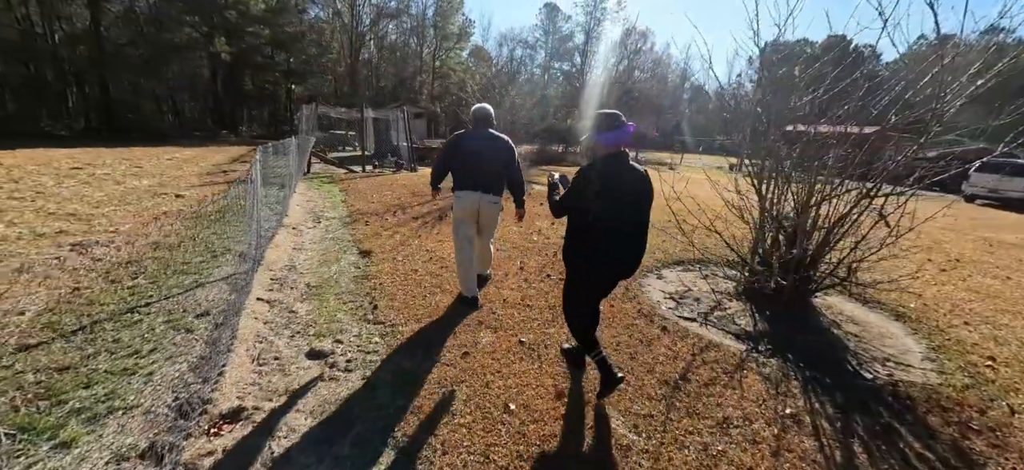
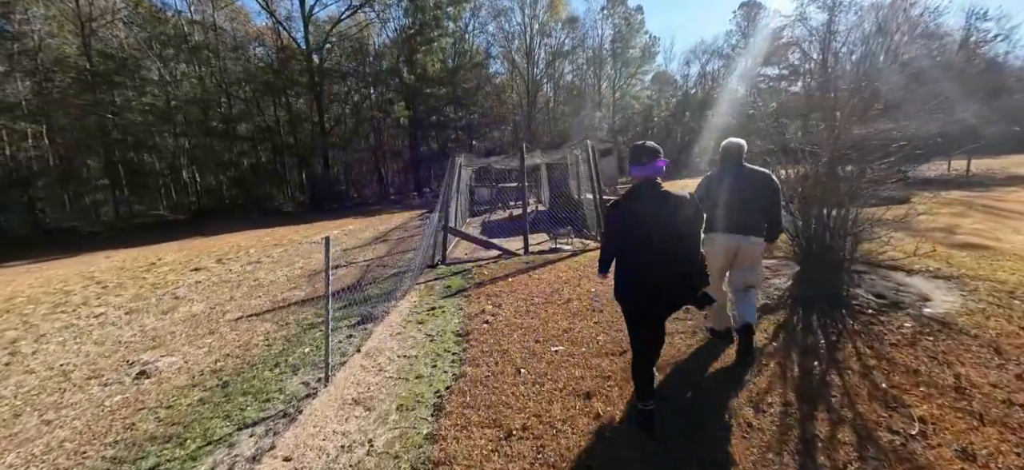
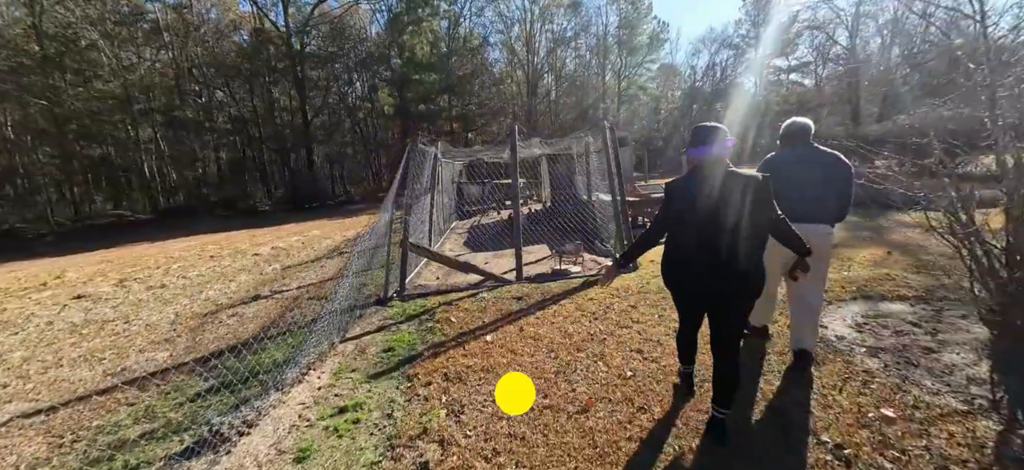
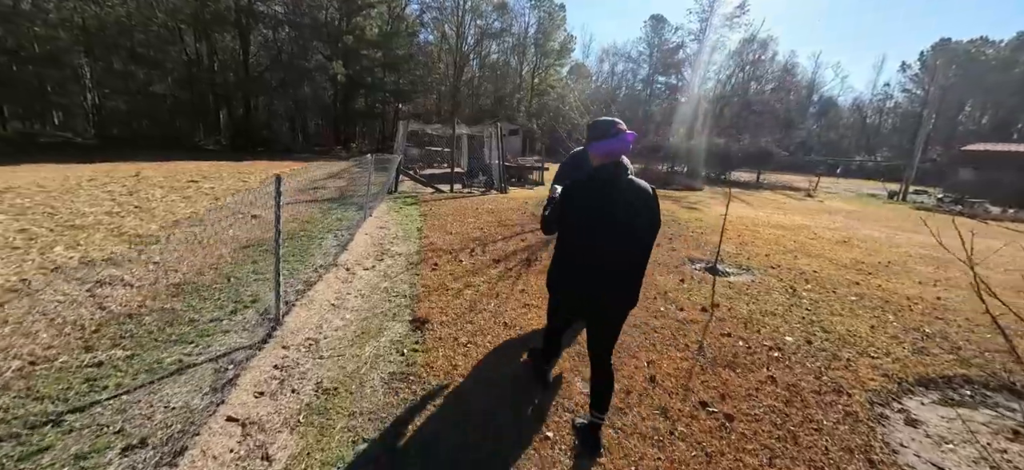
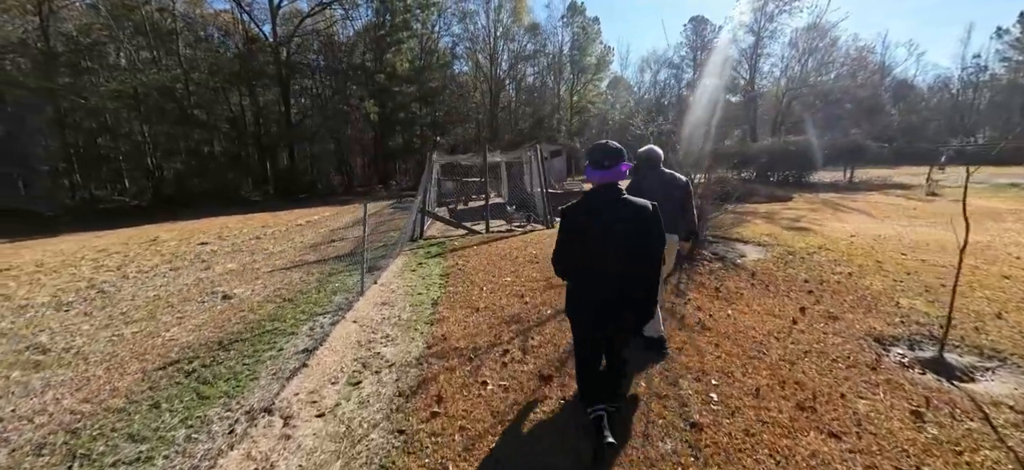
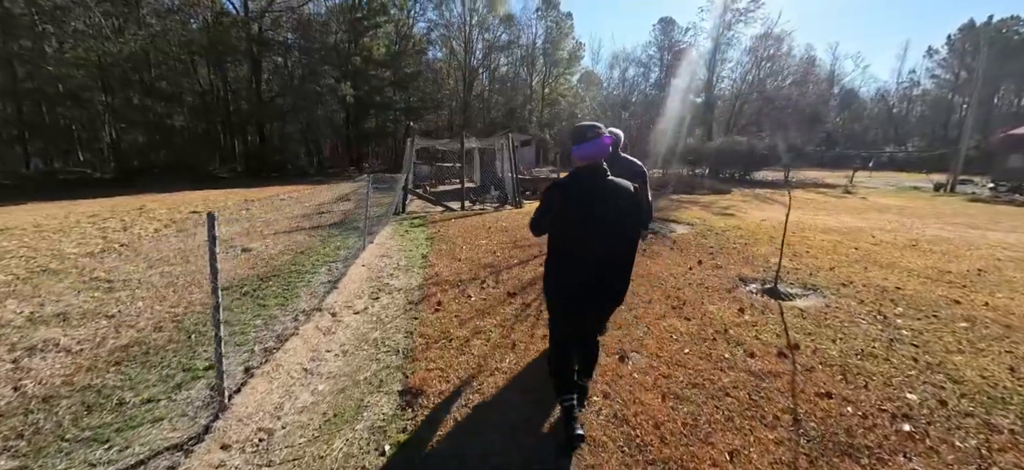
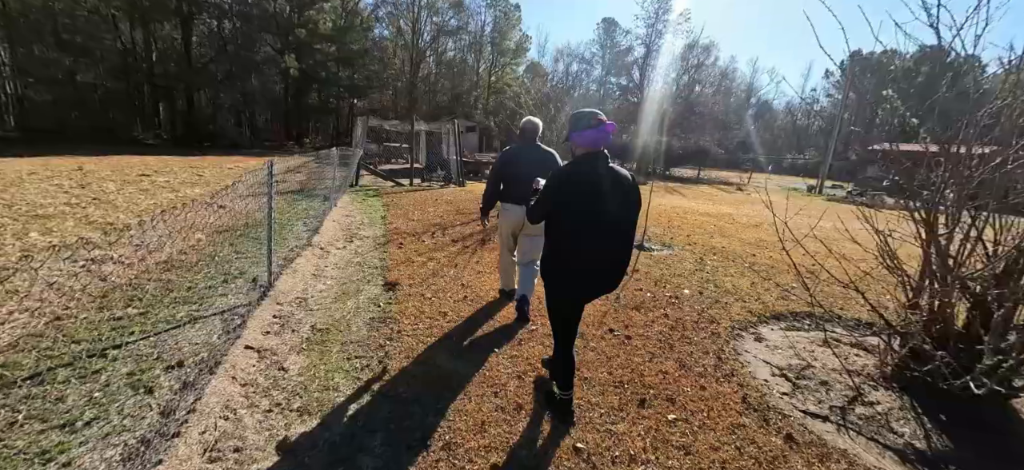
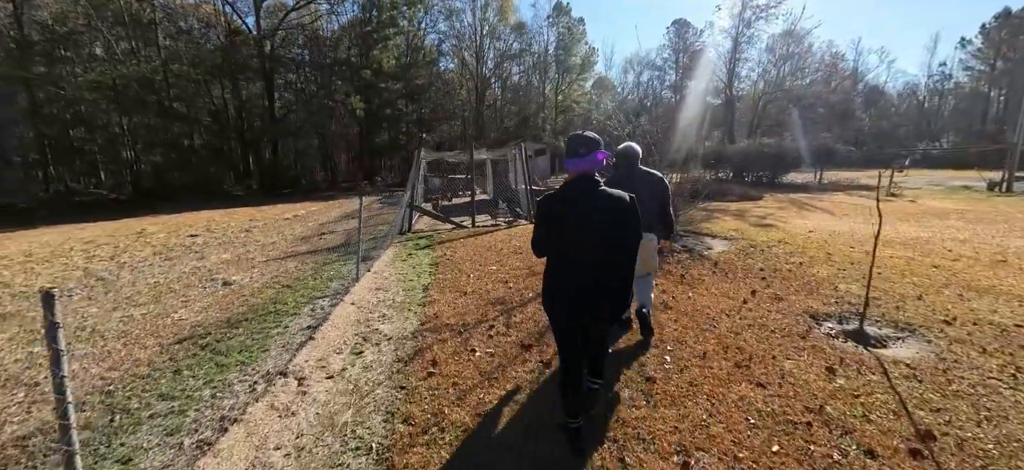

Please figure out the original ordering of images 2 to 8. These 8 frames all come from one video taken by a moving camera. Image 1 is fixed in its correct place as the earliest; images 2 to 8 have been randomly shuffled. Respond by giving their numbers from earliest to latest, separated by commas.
7, 4, 6, 8, 5, 2, 3
